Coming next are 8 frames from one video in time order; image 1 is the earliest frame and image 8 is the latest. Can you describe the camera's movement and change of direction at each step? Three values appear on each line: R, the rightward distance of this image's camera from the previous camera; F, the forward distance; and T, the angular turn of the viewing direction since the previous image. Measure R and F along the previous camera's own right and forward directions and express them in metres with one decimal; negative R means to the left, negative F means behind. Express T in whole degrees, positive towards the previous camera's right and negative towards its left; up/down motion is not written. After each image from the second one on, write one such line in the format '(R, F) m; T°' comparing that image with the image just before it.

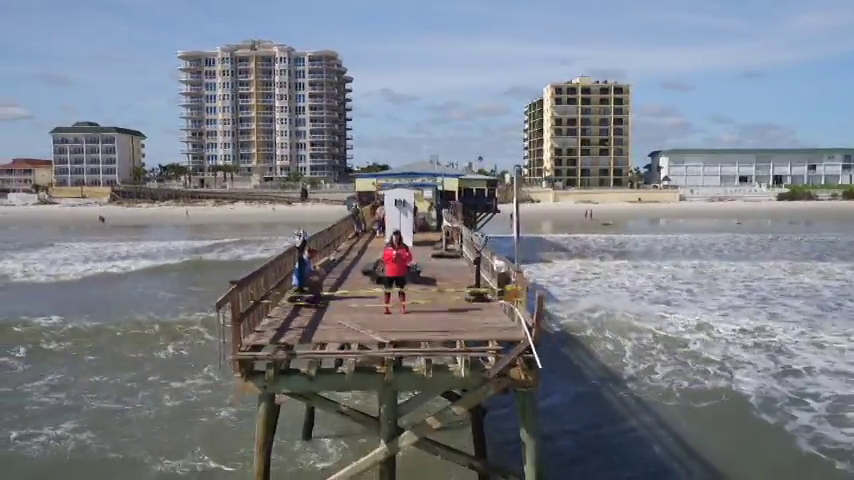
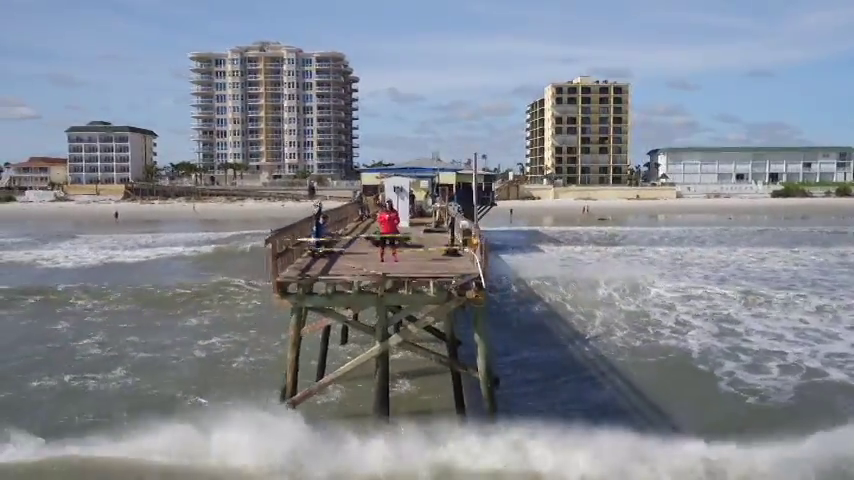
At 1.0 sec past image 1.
(+0.2, -2.3) m; 0°
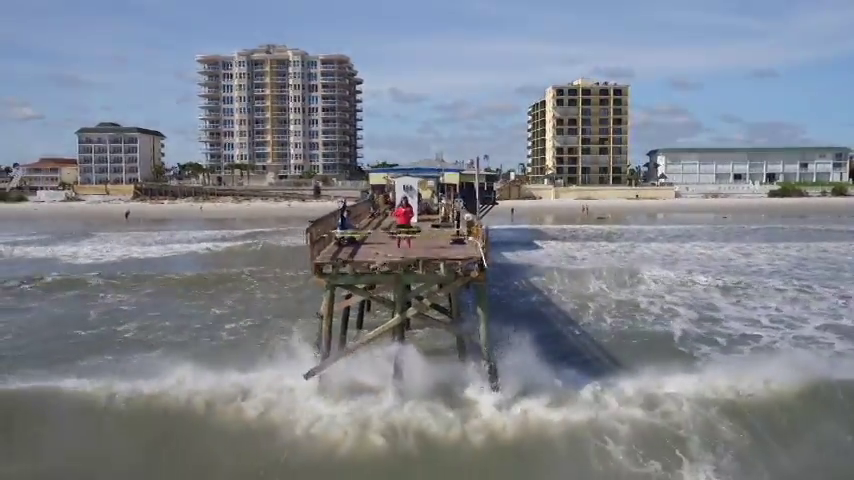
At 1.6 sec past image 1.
(-0.1, -1.6) m; 0°
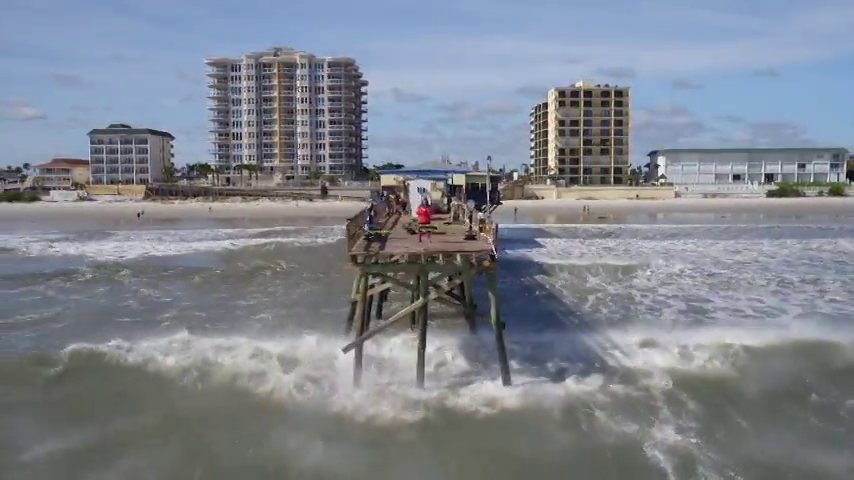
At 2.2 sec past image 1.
(-0.2, -1.7) m; 0°
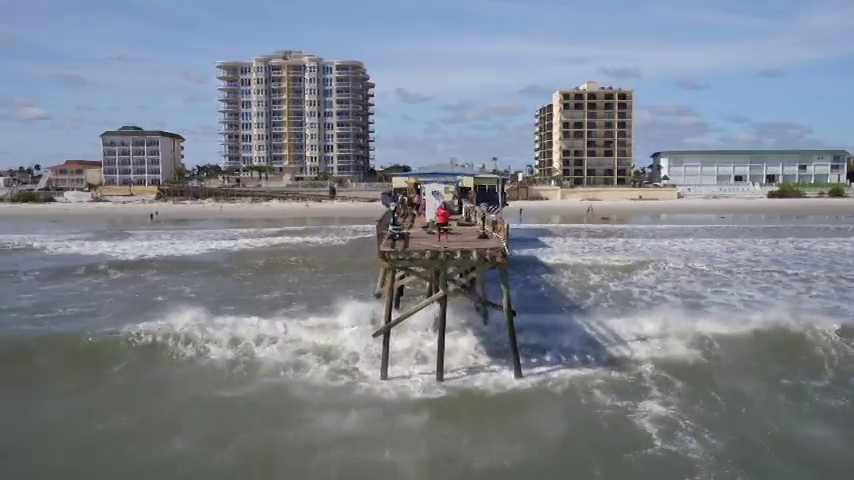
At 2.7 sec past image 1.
(-0.2, -1.5) m; 0°
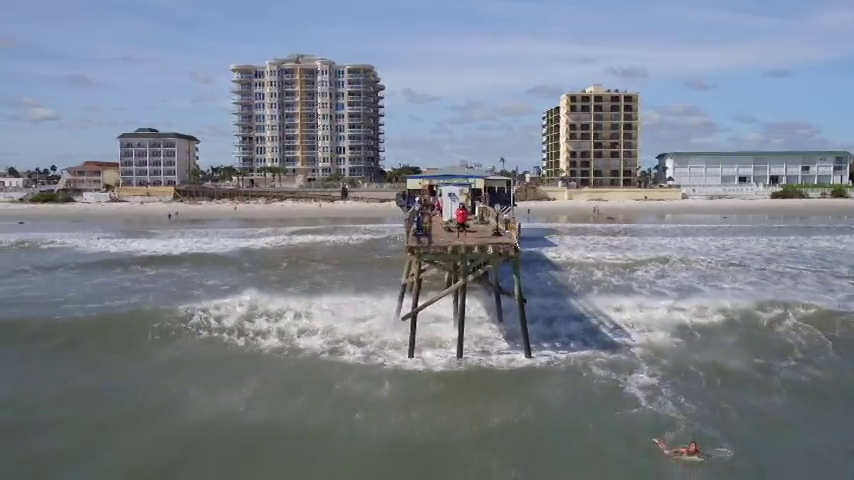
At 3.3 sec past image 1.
(-0.3, -1.9) m; 0°
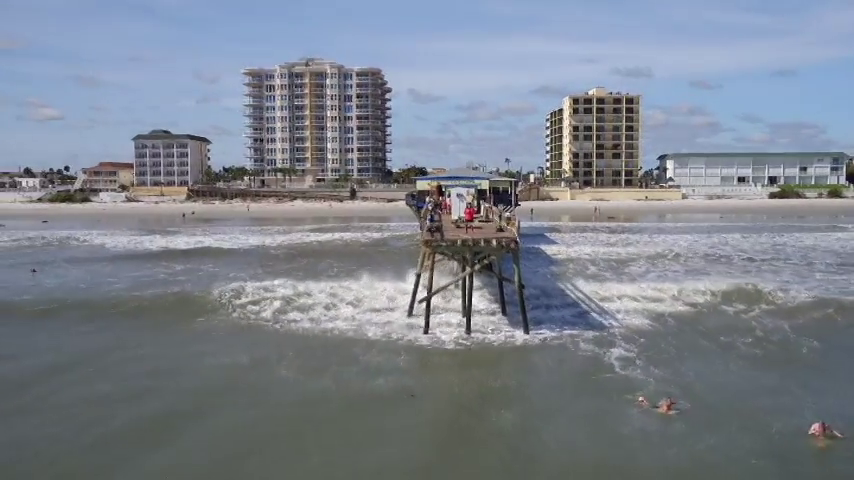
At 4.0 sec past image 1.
(-0.2, -2.4) m; 0°
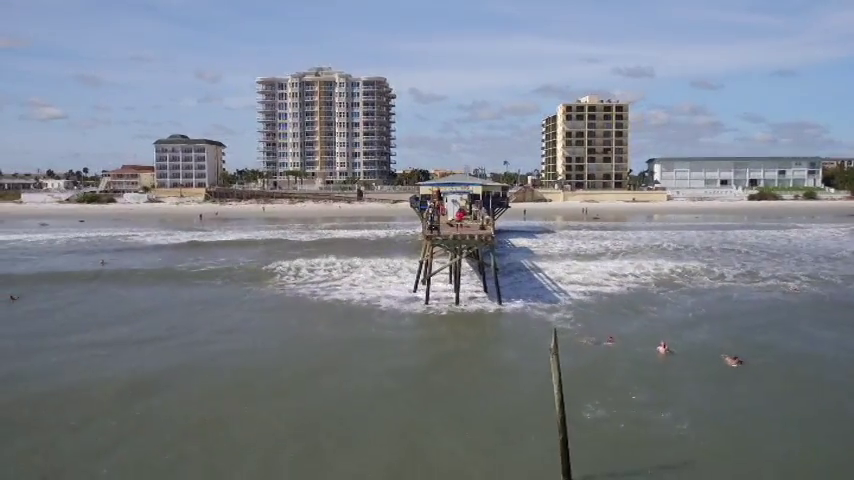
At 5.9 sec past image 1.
(0.0, -6.3) m; 0°
